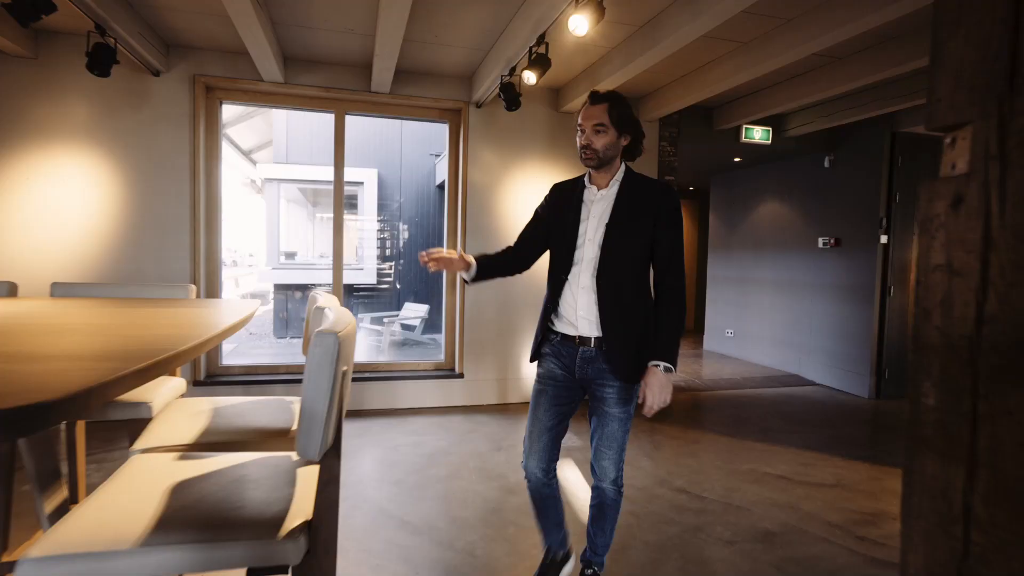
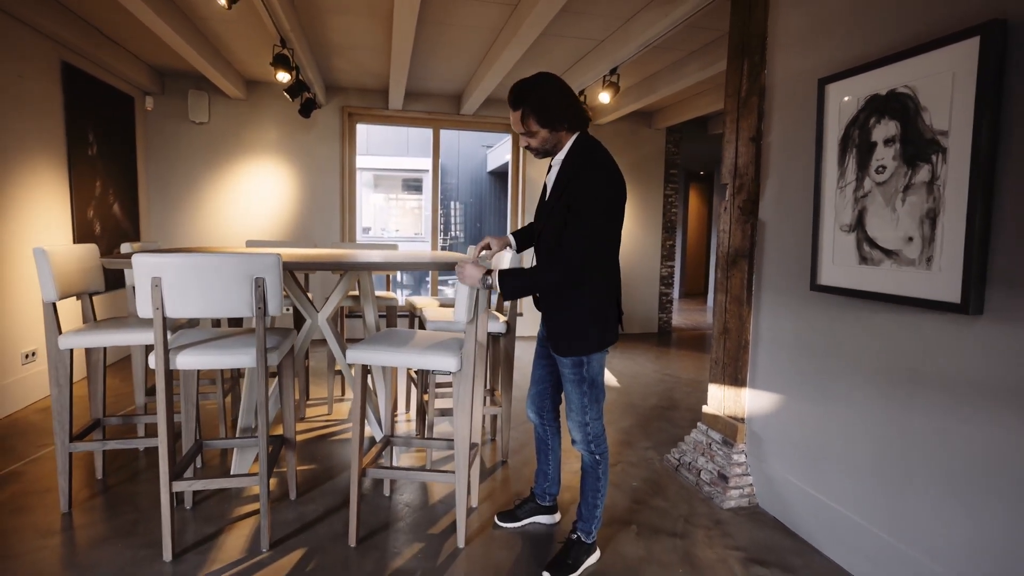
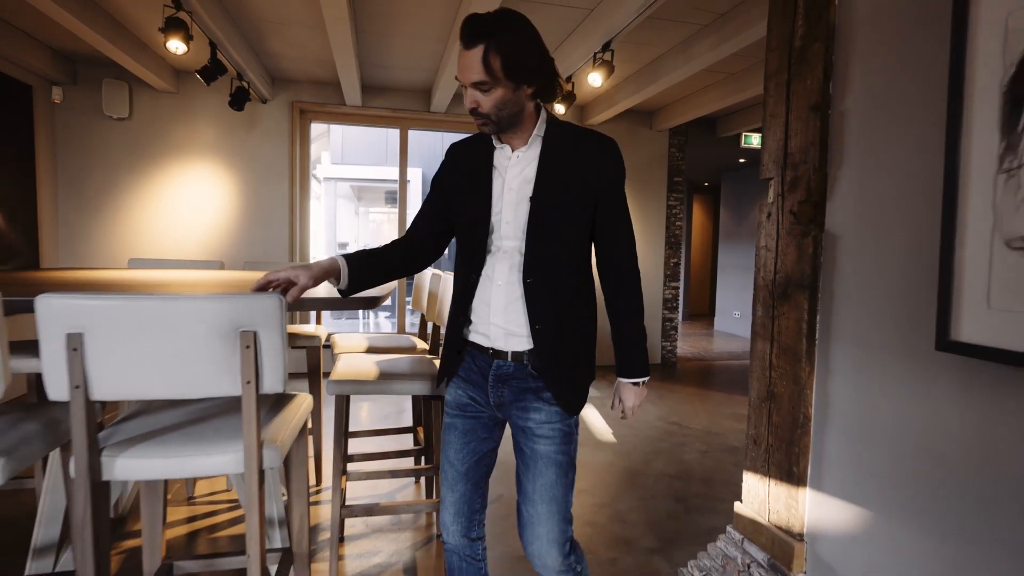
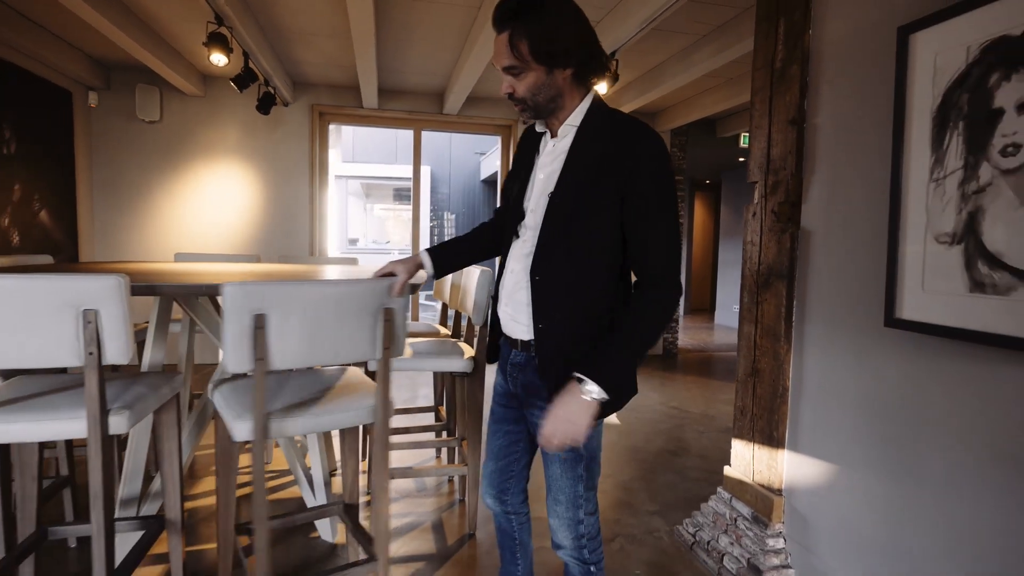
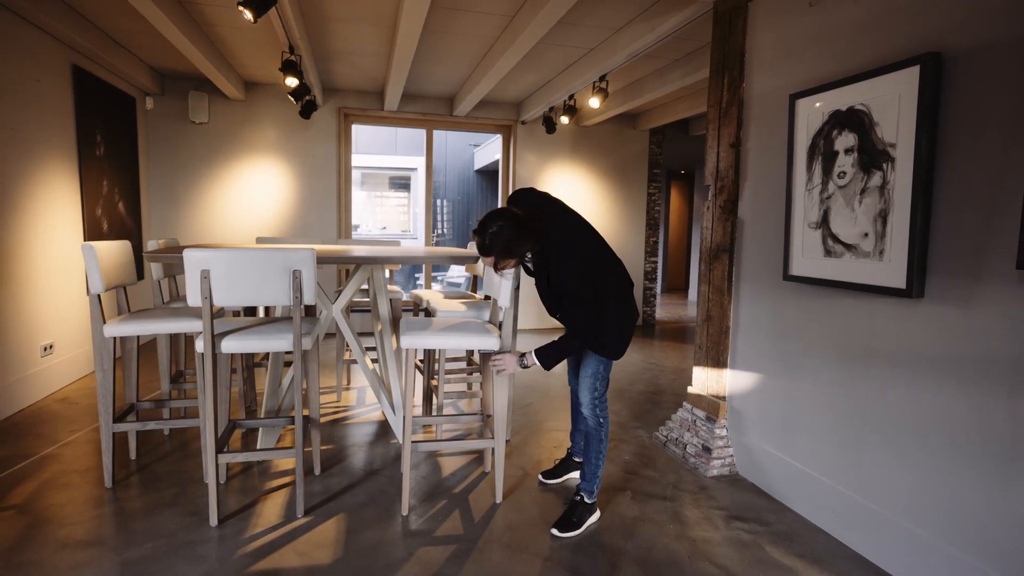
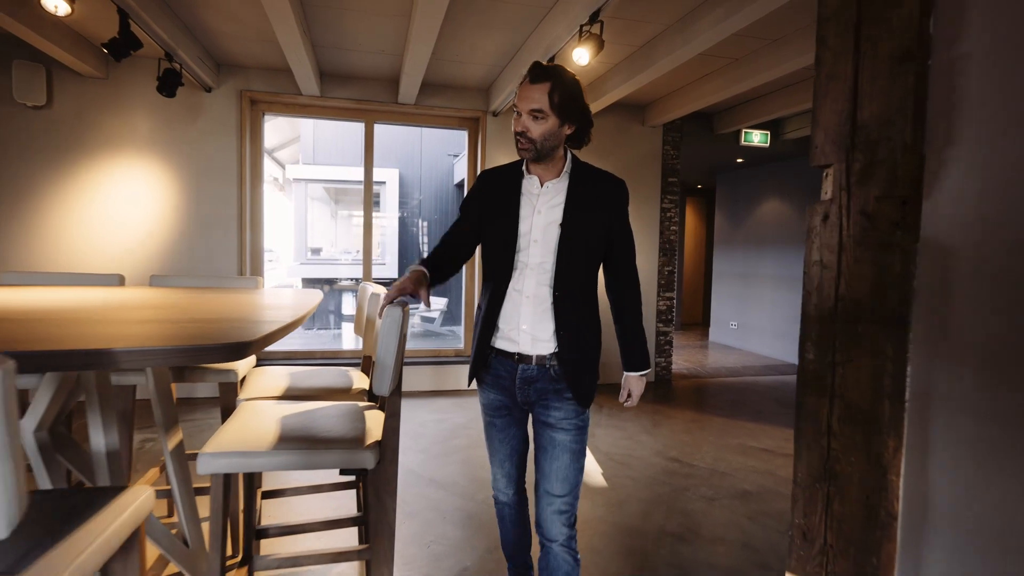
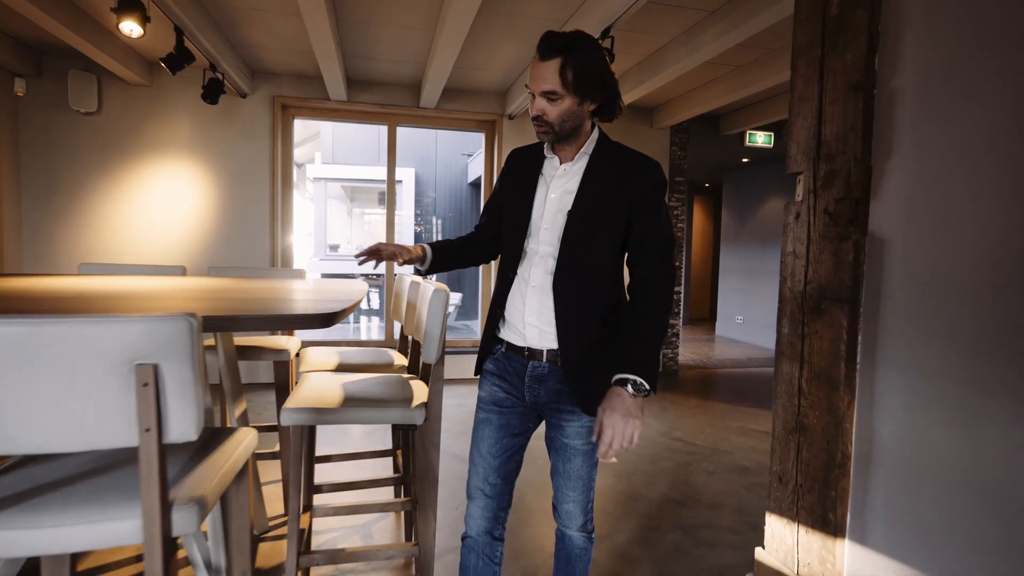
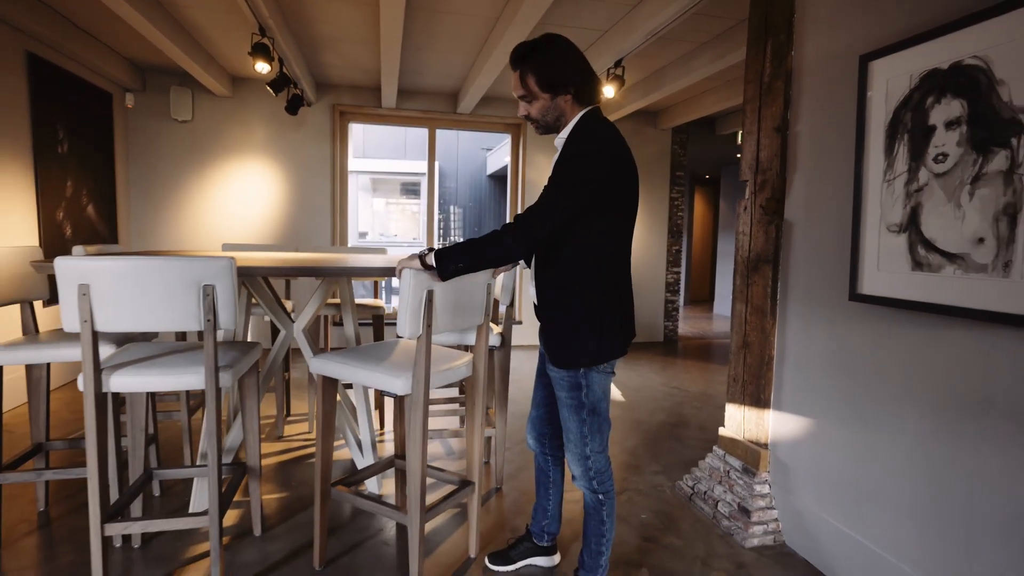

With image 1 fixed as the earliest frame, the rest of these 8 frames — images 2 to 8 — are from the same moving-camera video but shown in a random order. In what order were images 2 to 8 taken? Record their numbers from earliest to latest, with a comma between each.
6, 7, 3, 4, 8, 2, 5
